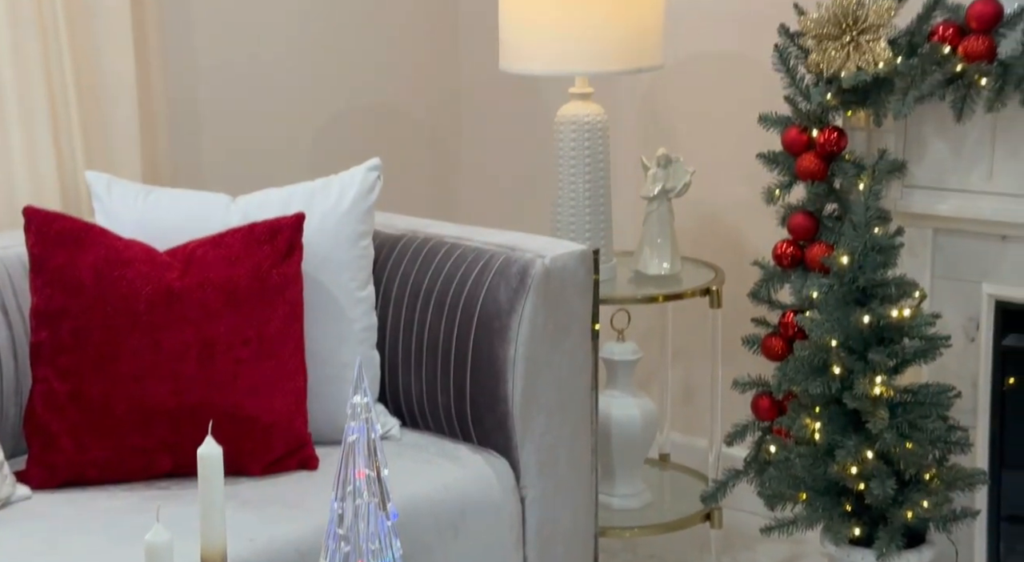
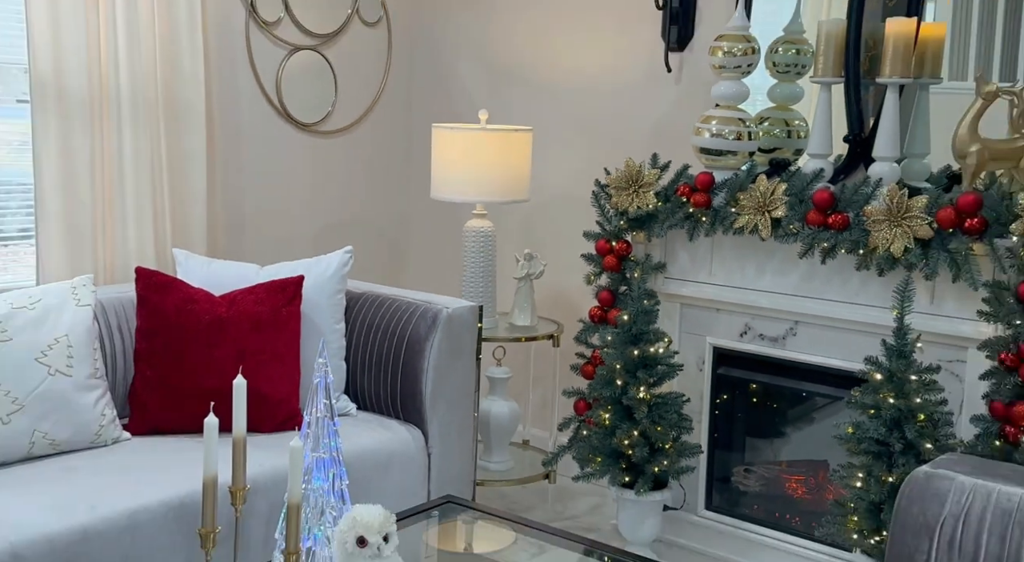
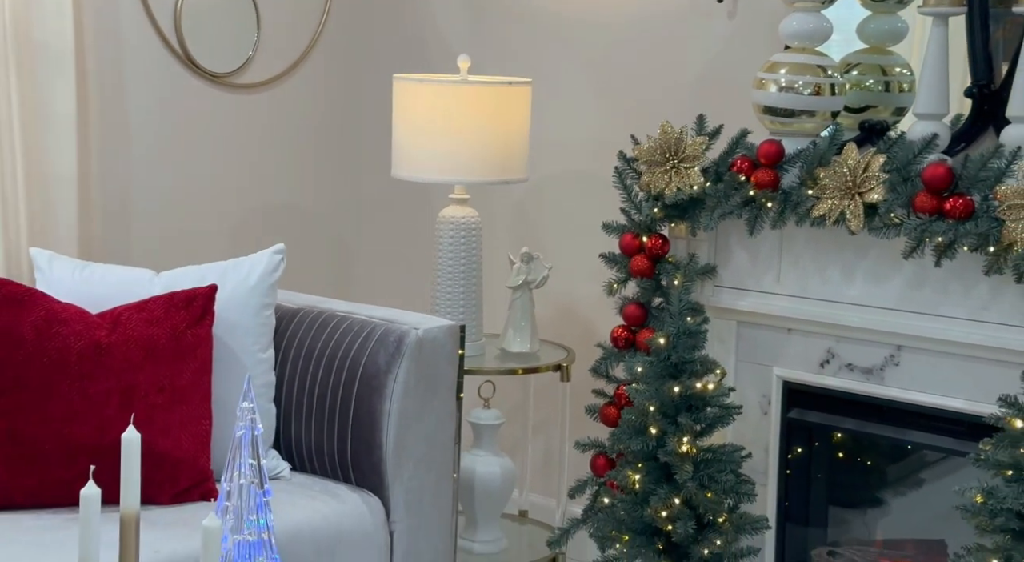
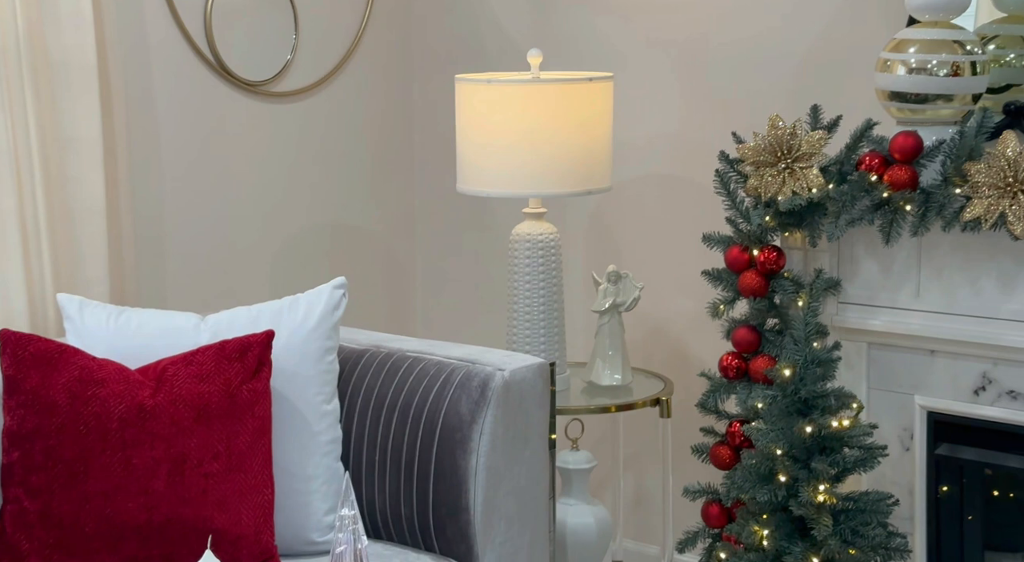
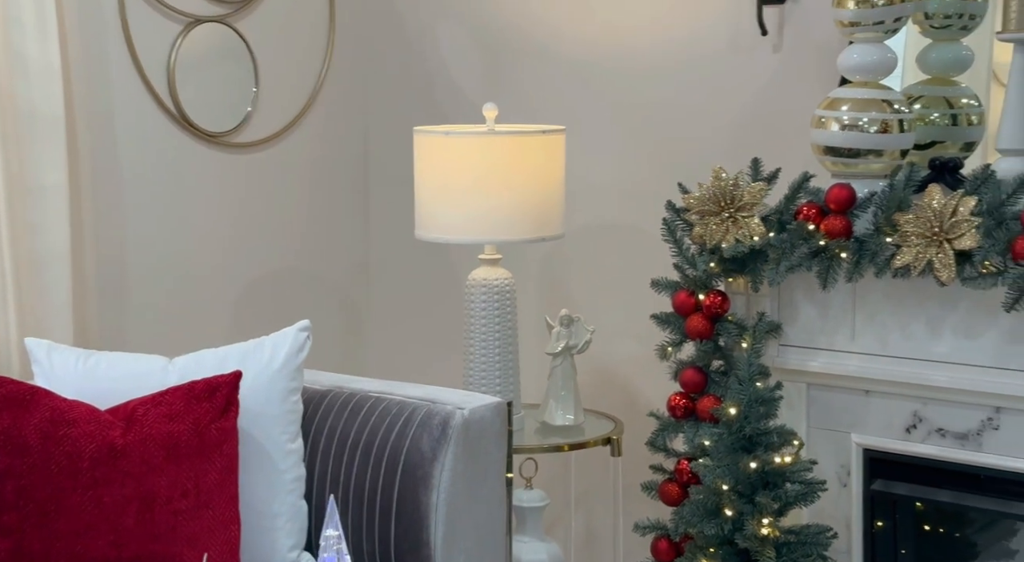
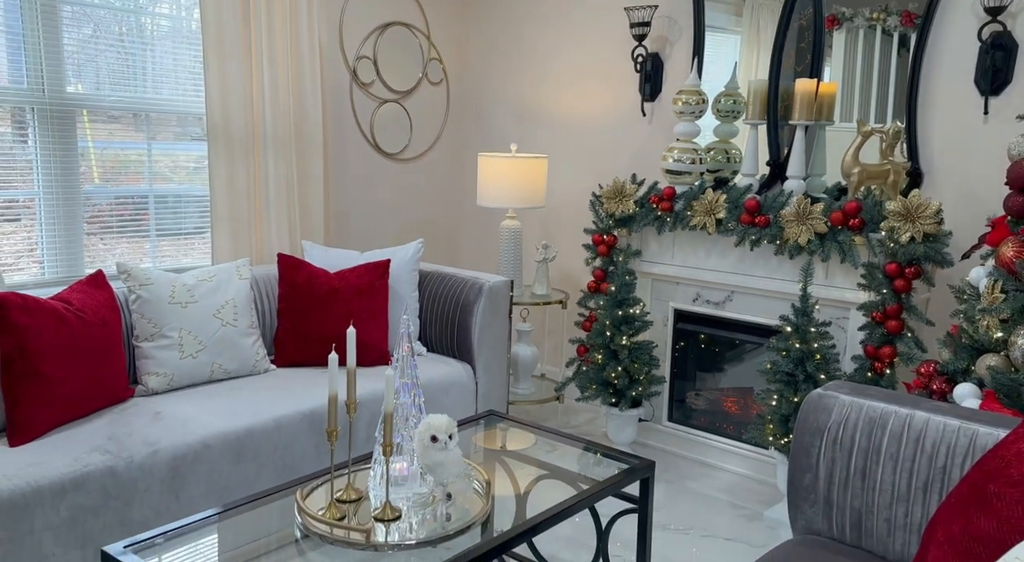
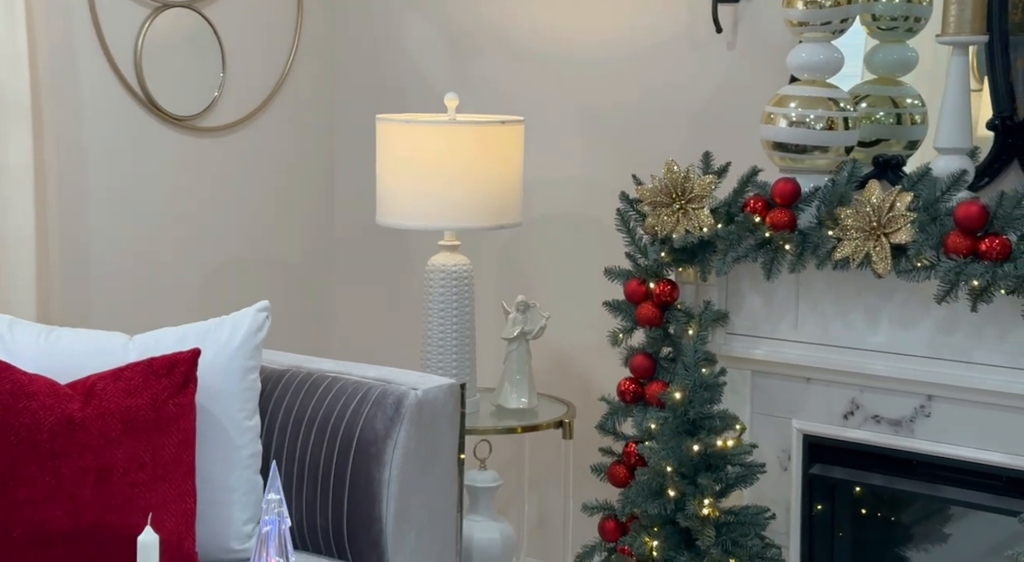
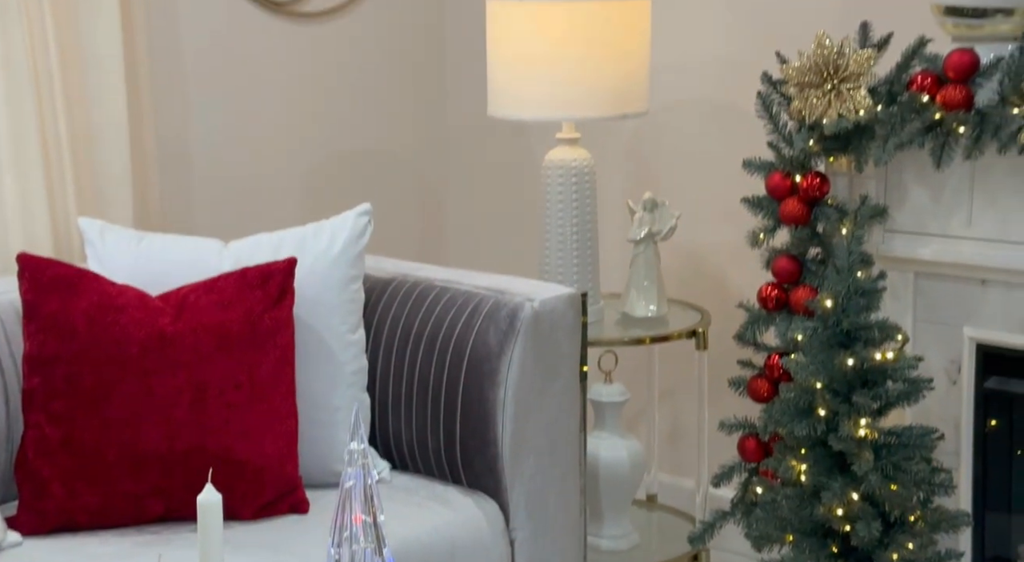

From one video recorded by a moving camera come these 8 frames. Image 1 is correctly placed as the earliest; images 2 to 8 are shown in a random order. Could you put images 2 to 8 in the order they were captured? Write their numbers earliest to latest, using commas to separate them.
8, 4, 5, 7, 3, 2, 6
